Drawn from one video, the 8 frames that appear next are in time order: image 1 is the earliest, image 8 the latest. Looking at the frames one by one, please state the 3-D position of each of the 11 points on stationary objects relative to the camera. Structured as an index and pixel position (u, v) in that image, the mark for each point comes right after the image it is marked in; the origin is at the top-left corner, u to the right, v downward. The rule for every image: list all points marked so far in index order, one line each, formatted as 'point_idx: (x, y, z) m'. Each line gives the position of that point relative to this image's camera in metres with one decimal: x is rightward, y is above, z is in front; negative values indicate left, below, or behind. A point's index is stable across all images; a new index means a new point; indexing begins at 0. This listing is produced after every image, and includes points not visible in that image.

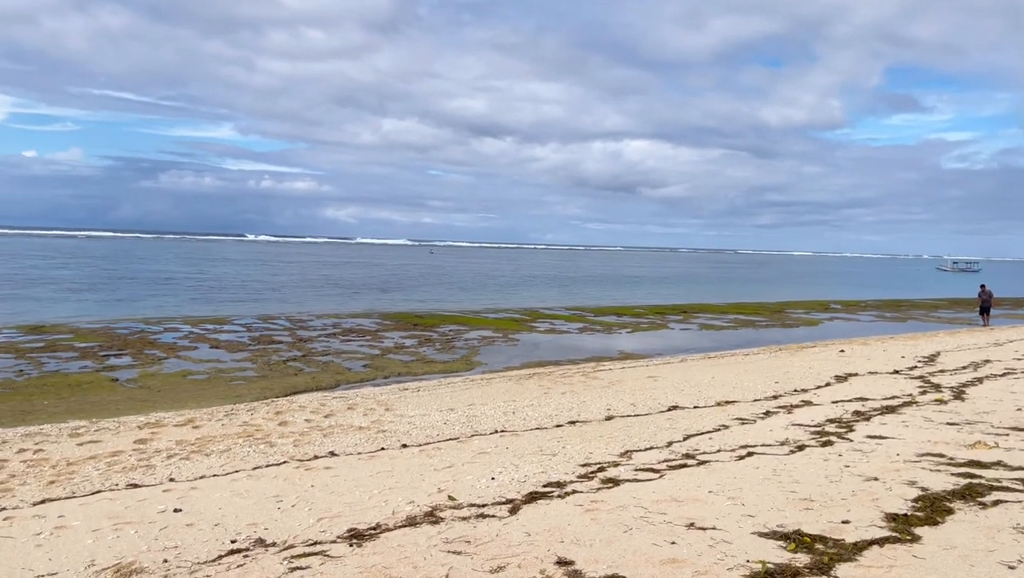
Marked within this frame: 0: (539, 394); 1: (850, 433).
0: (+0.4, -1.9, +14.9) m
1: (+4.2, -1.8, +10.1) m
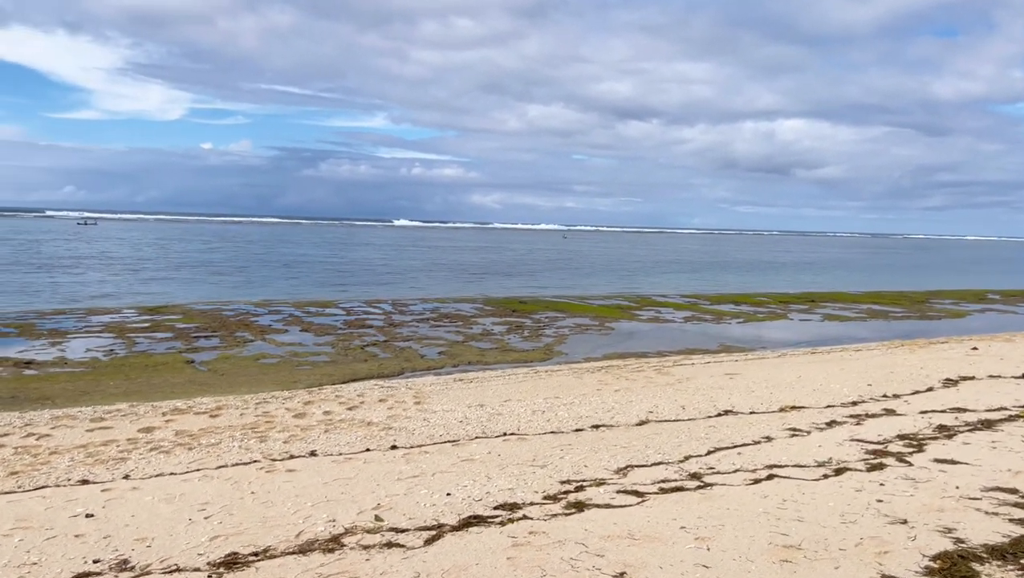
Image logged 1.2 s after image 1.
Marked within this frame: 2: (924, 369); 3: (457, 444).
0: (+1.2, -1.7, +13.8) m
1: (+4.1, -1.7, +8.4) m
2: (+8.4, -1.7, +16.6) m
3: (-0.6, -1.7, +9.1) m
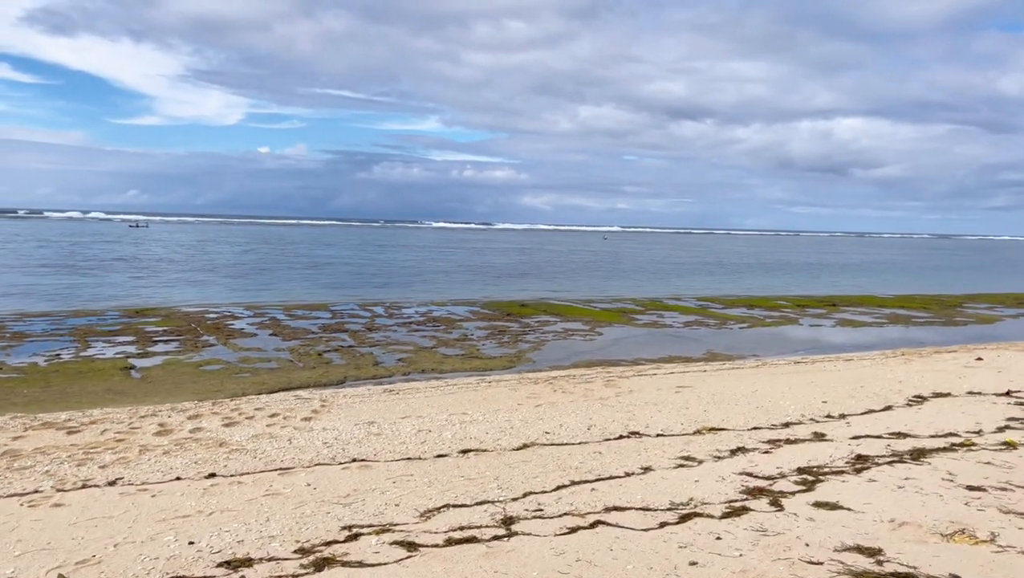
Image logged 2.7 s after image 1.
0: (-0.1, -1.8, +12.6) m
1: (+2.5, -1.8, +7.1) m
2: (+7.2, -1.8, +15.1) m
3: (-2.2, -1.8, +8.1) m
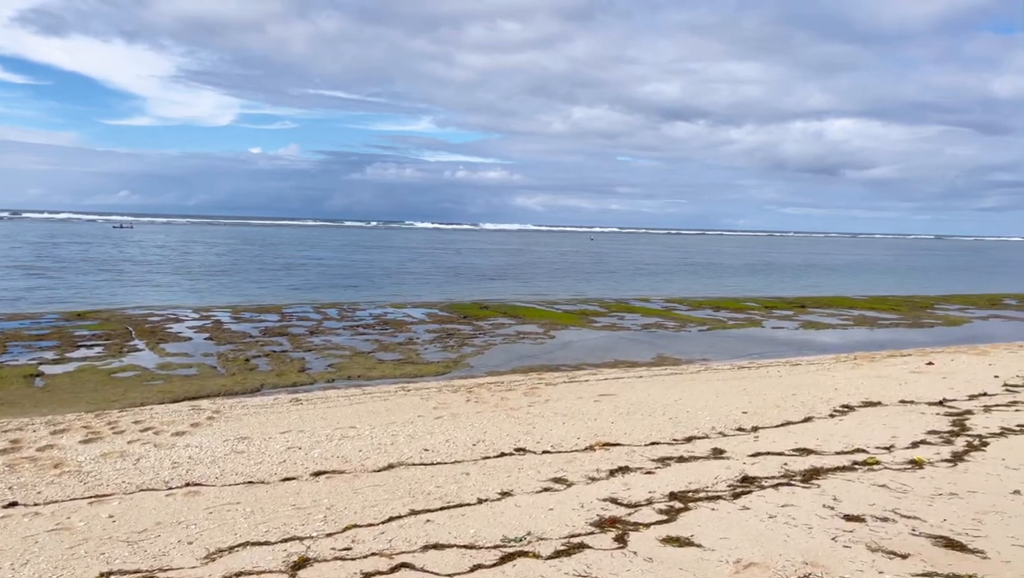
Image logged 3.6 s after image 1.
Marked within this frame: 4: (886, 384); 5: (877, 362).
0: (-1.6, -1.9, +11.8) m
1: (+1.1, -1.8, +6.3) m
2: (+5.7, -1.8, +14.3) m
3: (-3.7, -1.9, +7.2) m
4: (+7.0, -1.8, +15.3) m
5: (+8.9, -1.8, +19.9) m
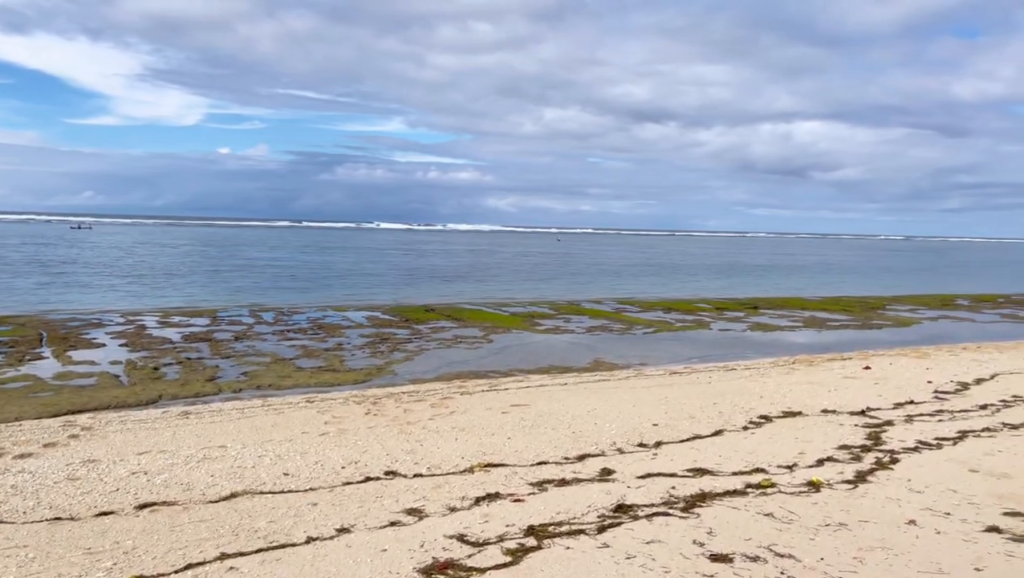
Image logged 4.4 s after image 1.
0: (-3.0, -1.9, +10.8) m
1: (-0.2, -1.9, +5.4) m
2: (+4.1, -1.9, +13.6) m
3: (-4.9, -1.9, +6.2) m
4: (+5.5, -1.8, +14.7) m
5: (+7.1, -1.8, +19.3) m
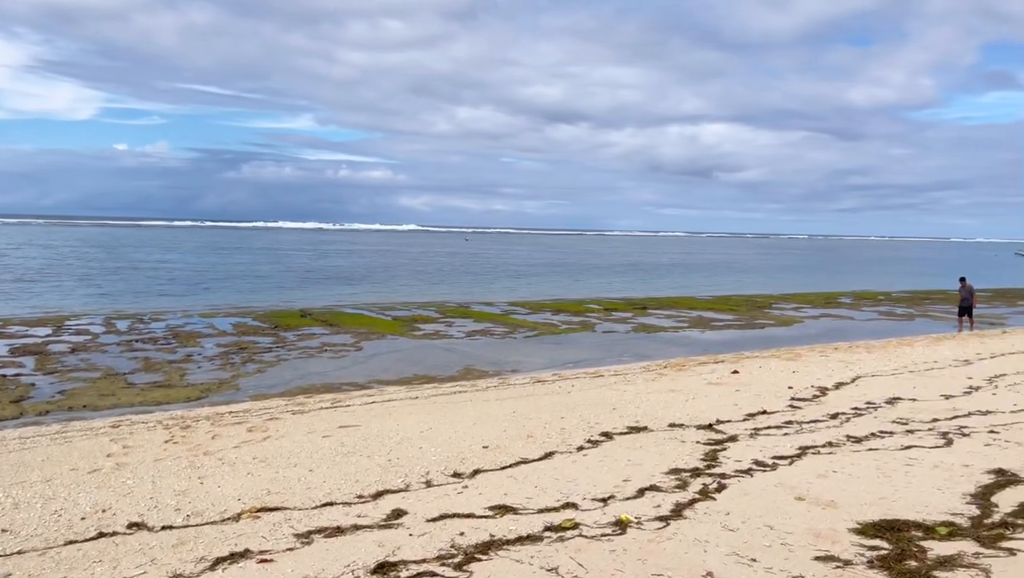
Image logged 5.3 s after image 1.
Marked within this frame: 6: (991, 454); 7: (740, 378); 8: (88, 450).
0: (-5.3, -2.1, +9.2) m
1: (-1.9, -2.0, +4.2) m
2: (+1.5, -1.9, +12.8) m
3: (-6.7, -2.1, +4.4) m
4: (+2.7, -1.9, +14.0) m
5: (+3.9, -1.9, +18.8) m
6: (+5.3, -1.8, +9.0) m
7: (+4.8, -1.9, +17.4) m
8: (-5.5, -2.1, +10.7) m
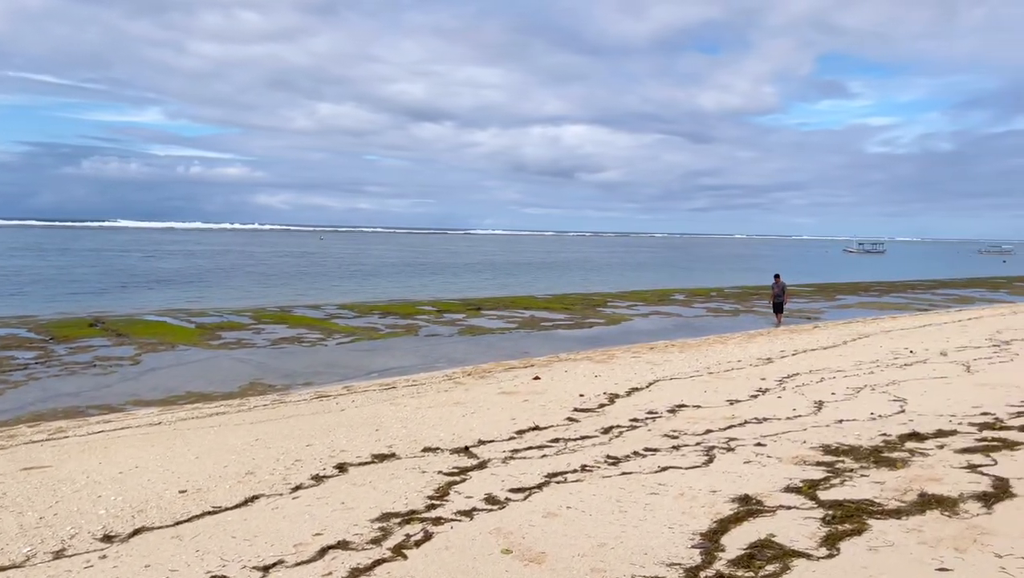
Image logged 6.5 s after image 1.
0: (-8.1, -2.3, +6.6) m
1: (-3.9, -2.2, +2.2) m
2: (-2.0, -2.0, +11.3) m
3: (-8.7, -2.3, +1.7) m
4: (-1.0, -2.0, +12.6) m
5: (-0.6, -2.0, +17.6) m
6: (+2.3, -1.9, +8.2) m
7: (+0.5, -1.9, +16.3) m
8: (-8.6, -2.3, +8.0) m
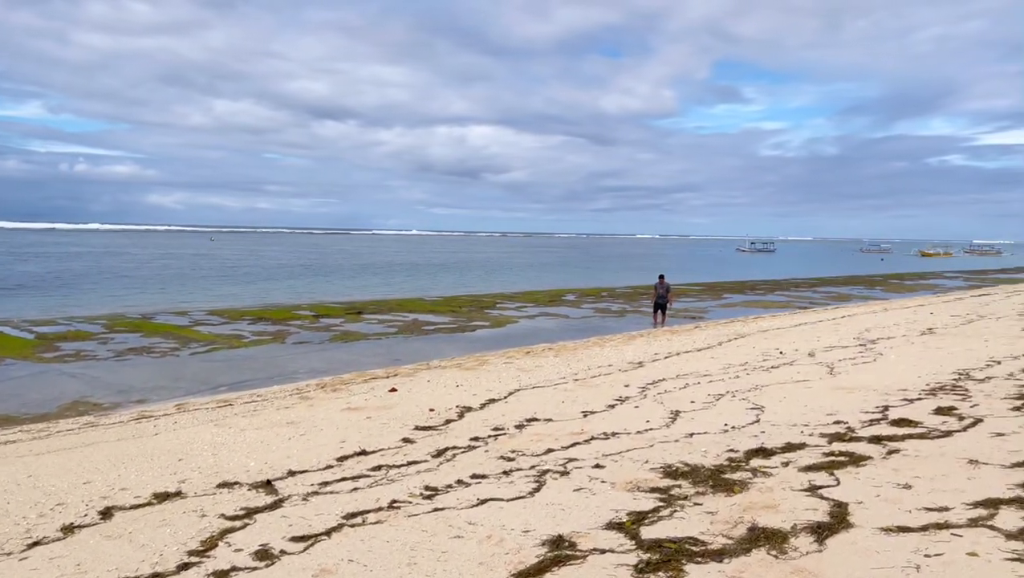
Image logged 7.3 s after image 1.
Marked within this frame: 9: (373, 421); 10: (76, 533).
0: (-9.7, -2.4, +4.5) m
1: (-5.0, -2.3, +0.6) m
2: (-4.2, -2.1, +9.8) m
3: (-9.7, -2.5, -0.5) m
4: (-3.3, -2.1, +11.3) m
5: (-3.5, -2.1, +16.2) m
6: (+0.5, -1.9, +7.2) m
7: (-2.3, -2.0, +15.1) m
8: (-10.3, -2.5, +5.8) m
9: (-2.1, -2.0, +12.7) m
10: (-3.8, -2.2, +7.3) m
